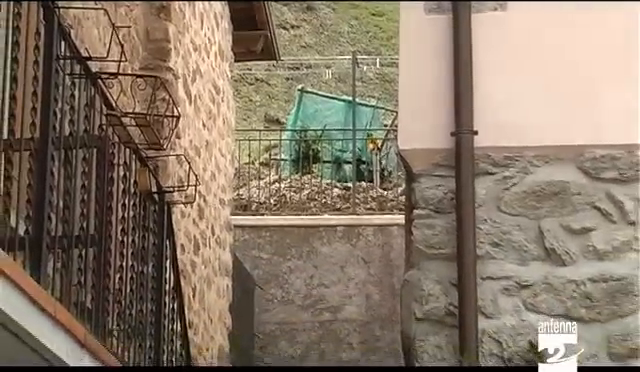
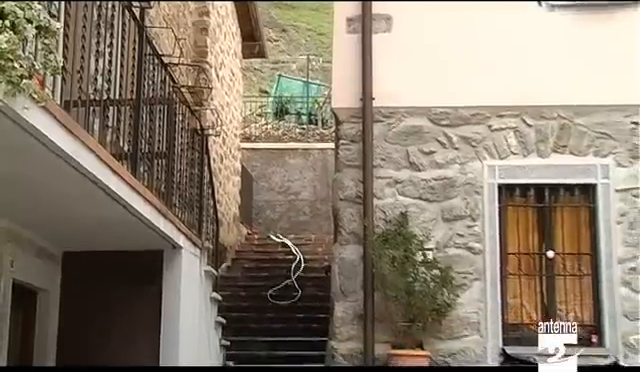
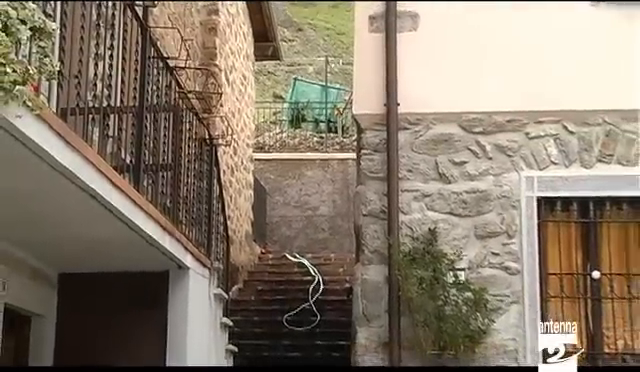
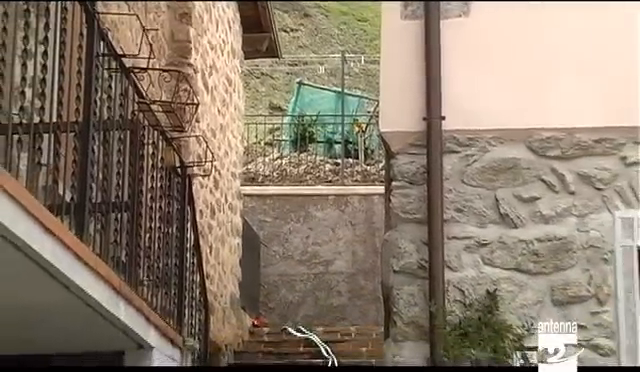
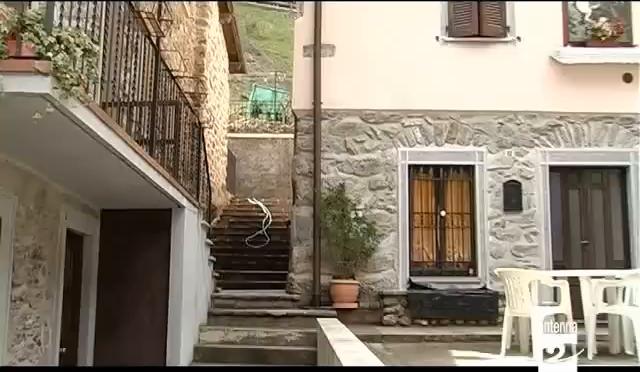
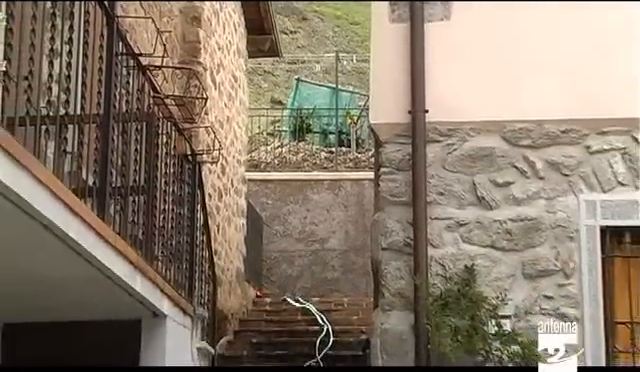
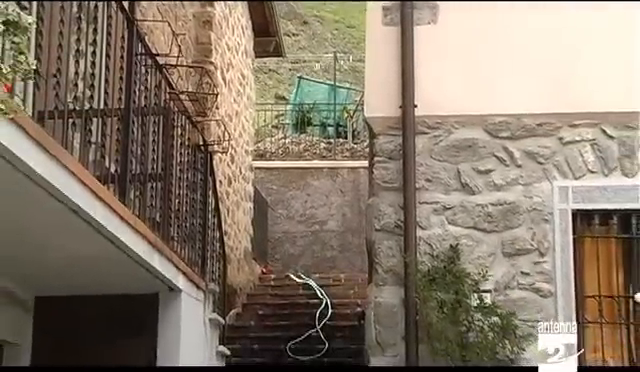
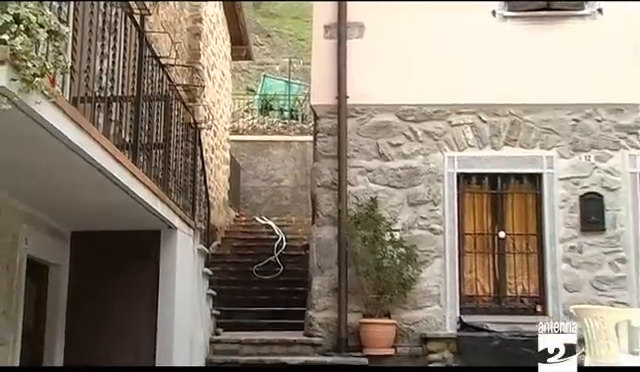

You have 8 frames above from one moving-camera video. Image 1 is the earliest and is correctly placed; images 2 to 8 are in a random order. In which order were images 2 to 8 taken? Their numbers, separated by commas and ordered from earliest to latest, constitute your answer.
4, 6, 7, 3, 2, 8, 5
